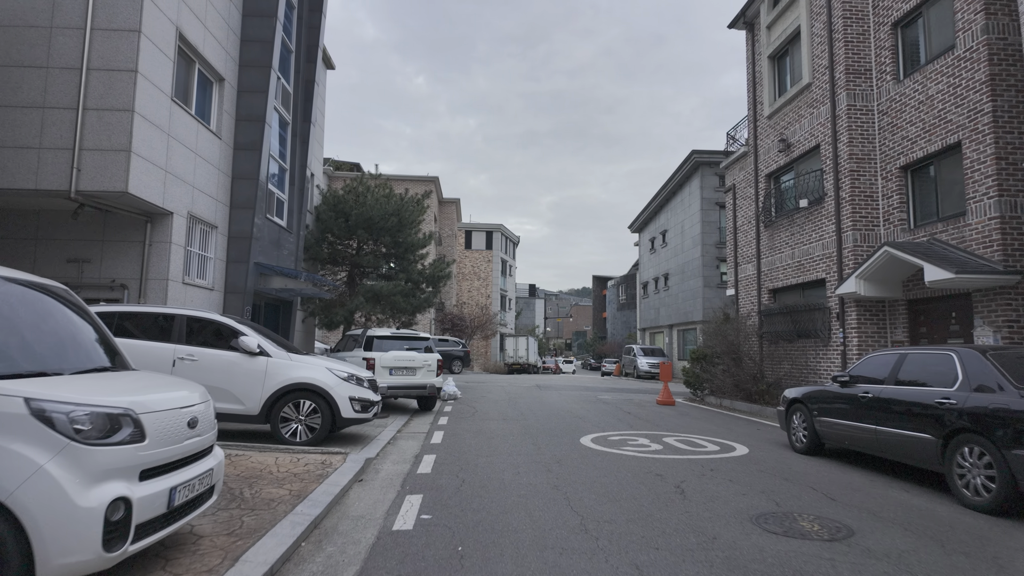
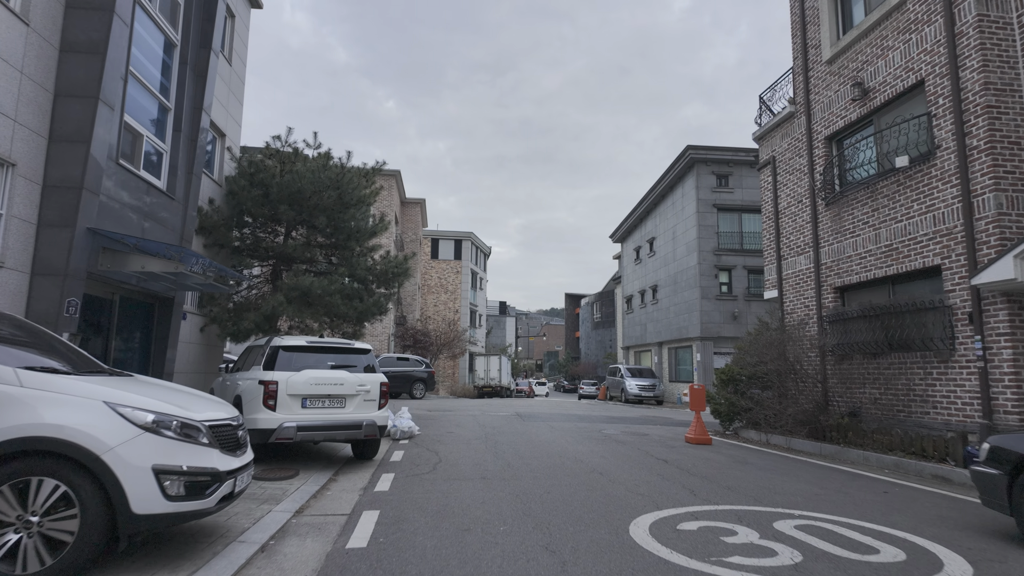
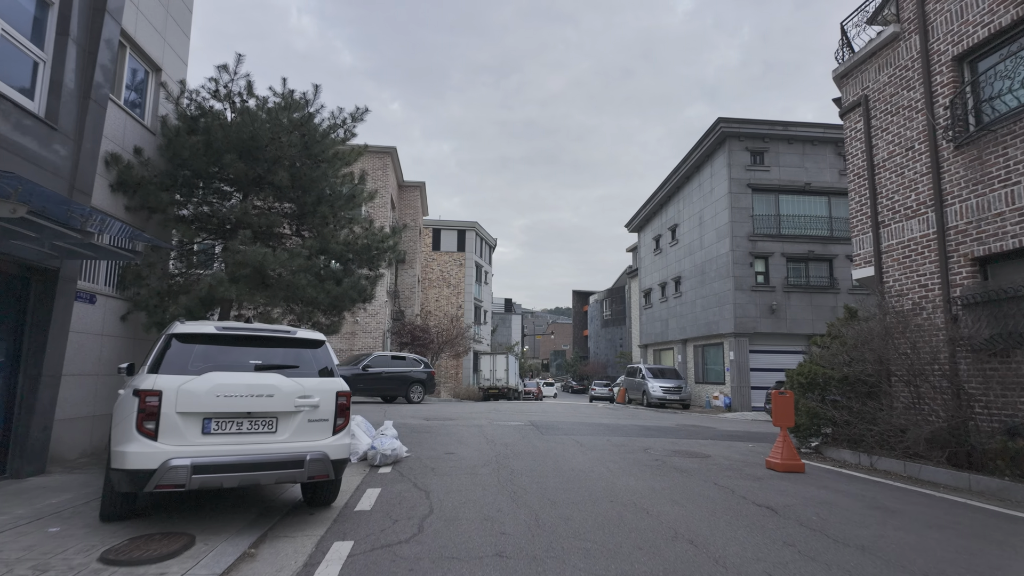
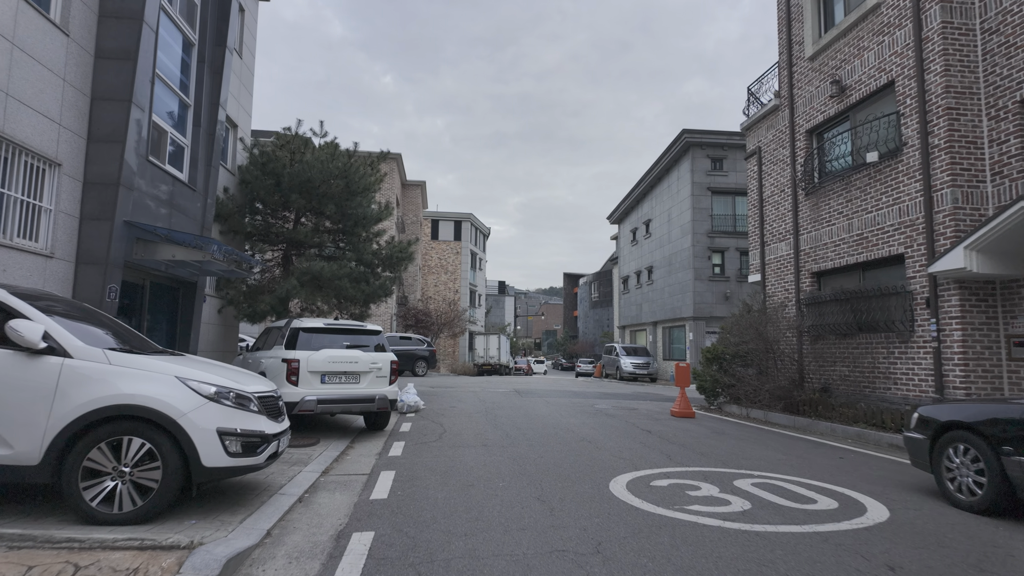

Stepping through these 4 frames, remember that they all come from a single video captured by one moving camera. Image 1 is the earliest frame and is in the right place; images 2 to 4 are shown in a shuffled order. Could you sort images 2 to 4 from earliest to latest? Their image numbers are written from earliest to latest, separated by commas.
4, 2, 3
